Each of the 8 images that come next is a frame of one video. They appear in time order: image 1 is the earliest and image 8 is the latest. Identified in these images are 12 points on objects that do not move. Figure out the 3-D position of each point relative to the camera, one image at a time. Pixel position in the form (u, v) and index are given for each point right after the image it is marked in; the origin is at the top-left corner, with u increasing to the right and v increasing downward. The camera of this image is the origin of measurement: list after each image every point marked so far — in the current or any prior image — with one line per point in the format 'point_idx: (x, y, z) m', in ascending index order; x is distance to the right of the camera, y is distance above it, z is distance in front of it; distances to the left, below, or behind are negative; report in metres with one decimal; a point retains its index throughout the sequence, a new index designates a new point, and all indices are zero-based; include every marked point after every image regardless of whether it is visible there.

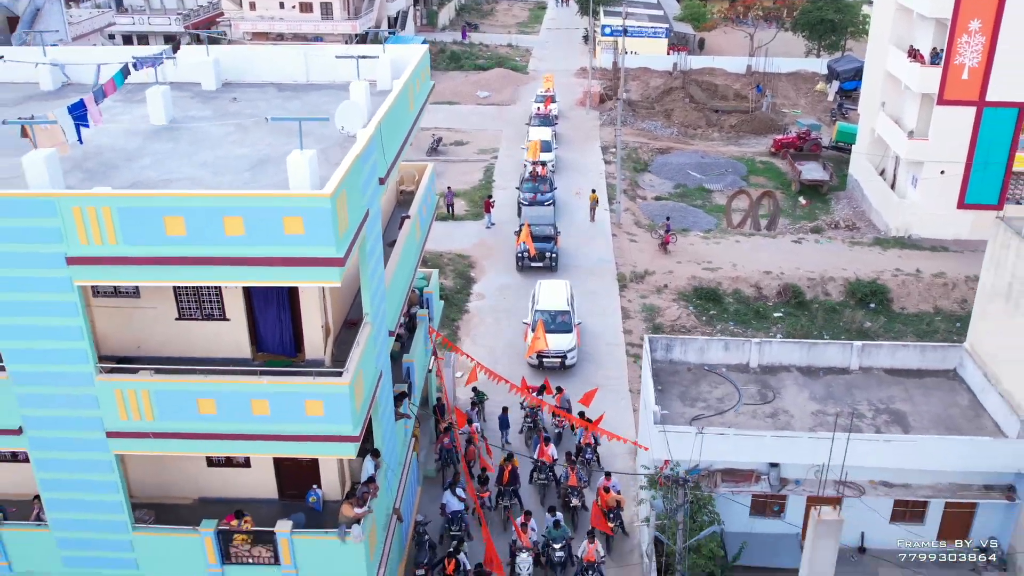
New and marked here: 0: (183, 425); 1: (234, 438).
0: (-3.9, -1.5, +12.0) m
1: (-3.3, -1.7, +12.1) m
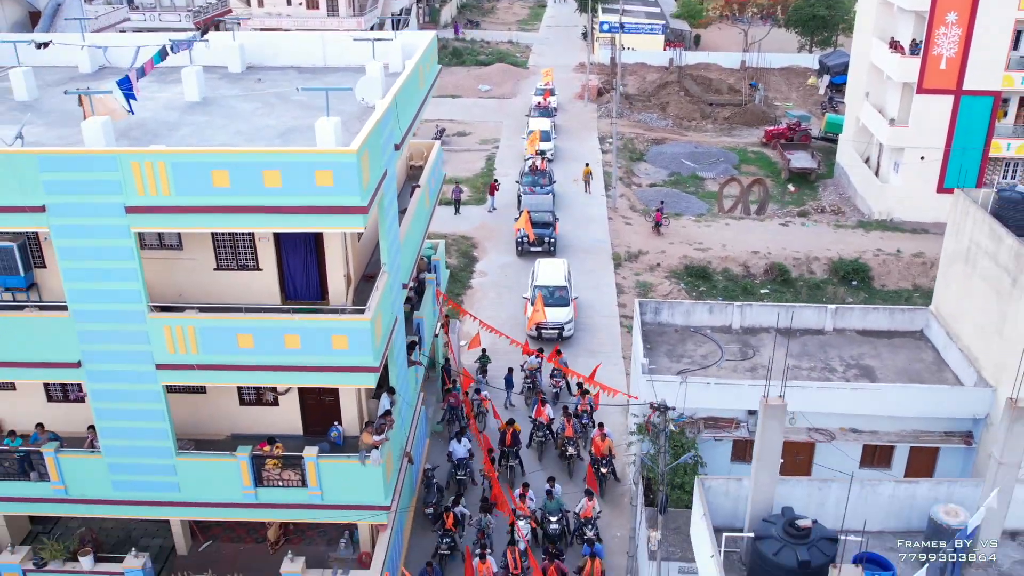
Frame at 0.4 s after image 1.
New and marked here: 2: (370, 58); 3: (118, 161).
0: (-3.9, -0.9, +13.6) m
1: (-3.3, -1.0, +13.7) m
2: (-2.8, +4.6, +19.4) m
3: (-4.9, +1.6, +12.5) m
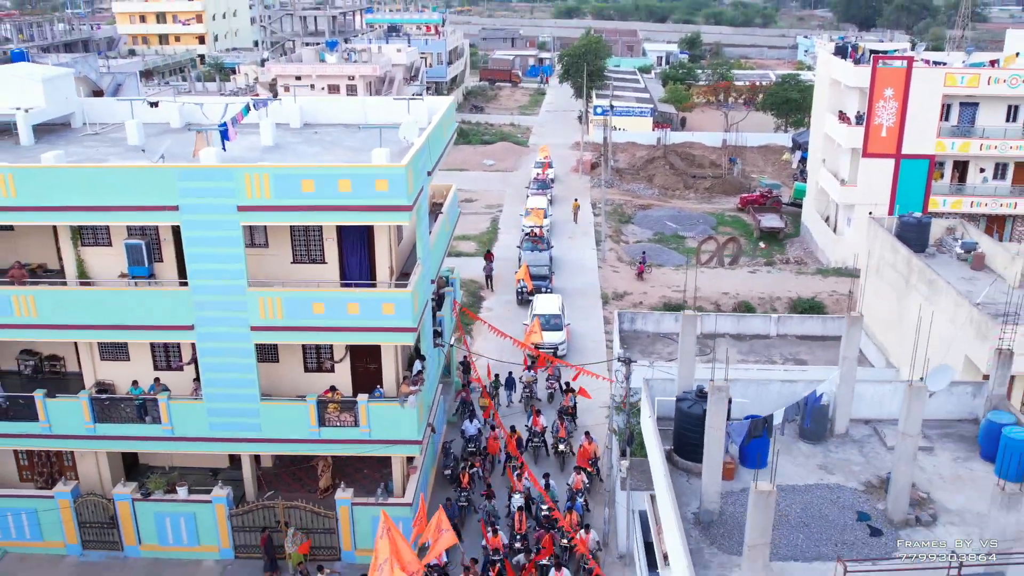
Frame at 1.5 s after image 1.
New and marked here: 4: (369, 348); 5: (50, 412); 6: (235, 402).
0: (-3.9, -0.6, +18.2) m
1: (-3.2, -0.7, +18.3) m
2: (-2.7, +4.4, +24.5) m
3: (-4.8, +2.0, +17.3) m
4: (-2.9, -1.1, +19.9) m
5: (-9.0, -2.4, +19.2) m
6: (-5.3, -2.2, +18.8) m
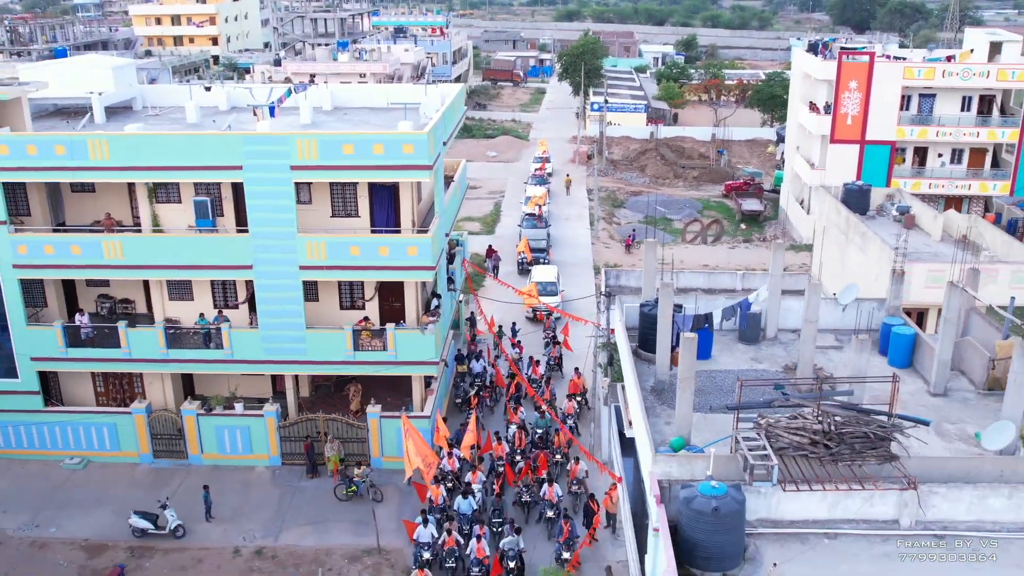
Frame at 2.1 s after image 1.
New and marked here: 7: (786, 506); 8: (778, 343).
0: (-3.8, +0.6, +22.2) m
1: (-3.2, +0.5, +22.2) m
2: (-2.7, +5.6, +28.5) m
3: (-4.8, +3.2, +21.3) m
4: (-2.9, +0.1, +23.9) m
5: (-9.0, -1.2, +23.1) m
6: (-5.3, -1.0, +22.8) m
7: (+3.4, -2.7, +11.9) m
8: (+4.9, -1.0, +18.1) m
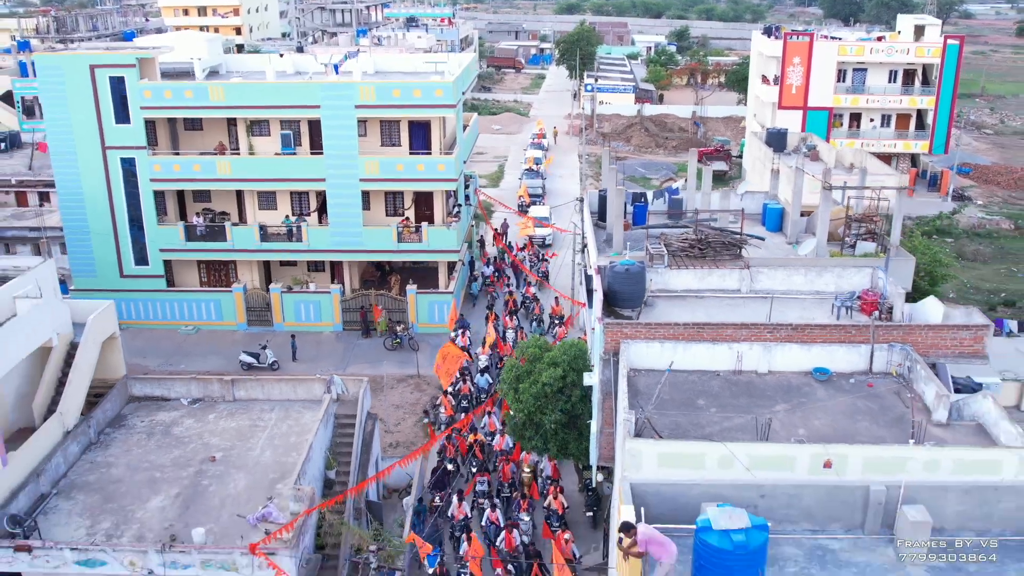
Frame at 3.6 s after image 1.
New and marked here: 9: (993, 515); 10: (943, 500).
0: (-3.8, +3.5, +30.6) m
1: (-3.2, +3.3, +30.6) m
2: (-2.7, +8.5, +36.8) m
3: (-4.8, +6.1, +29.7) m
4: (-2.8, +3.0, +32.3) m
5: (-9.0, +1.7, +31.6) m
6: (-5.3, +1.9, +31.2) m
7: (+3.4, +0.1, +20.3) m
8: (+4.9, +1.8, +26.5) m
9: (+5.5, -2.6, +11.2) m
10: (+4.9, -2.4, +11.2) m
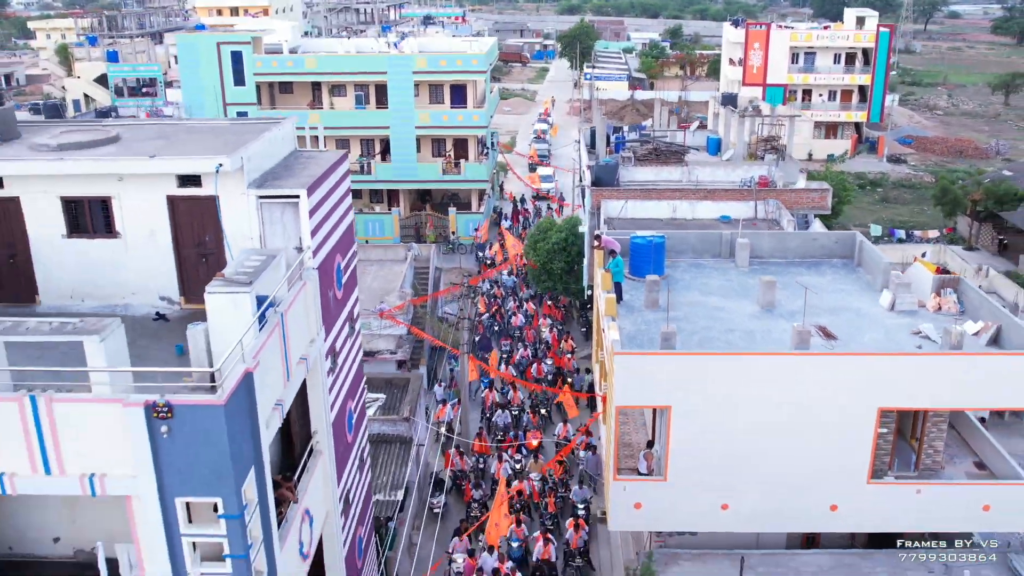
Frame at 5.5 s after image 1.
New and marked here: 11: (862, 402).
0: (-3.2, +6.9, +41.3) m
1: (-2.5, +6.7, +41.3) m
2: (-2.0, +11.8, +47.6) m
3: (-4.1, +9.5, +40.4) m
4: (-2.2, +6.4, +43.0) m
5: (-8.3, +5.1, +42.3) m
6: (-4.6, +5.3, +41.9) m
7: (+4.0, +3.6, +31.0) m
8: (+5.5, +5.3, +37.1) m
9: (+6.1, +0.9, +21.8) m
10: (+5.5, +1.1, +21.9) m
11: (+5.6, -1.9, +15.7) m
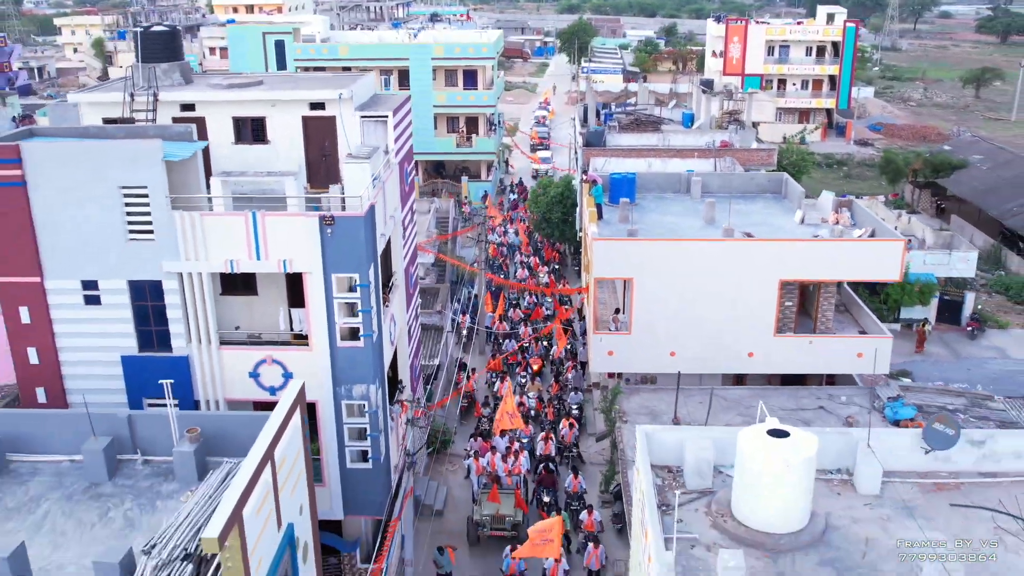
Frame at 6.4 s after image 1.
0: (-2.9, +9.0, +47.9) m
1: (-2.3, +8.8, +47.9) m
2: (-1.8, +13.9, +54.1) m
3: (-3.9, +11.6, +47.0) m
4: (-2.0, +8.5, +49.5) m
5: (-8.1, +7.2, +48.8) m
6: (-4.4, +7.4, +48.5) m
7: (+4.2, +5.7, +37.6) m
8: (+5.8, +7.4, +43.7) m
9: (+6.4, +3.0, +28.4) m
10: (+5.7, +3.2, +28.5) m
11: (+5.8, +0.2, +22.3) m
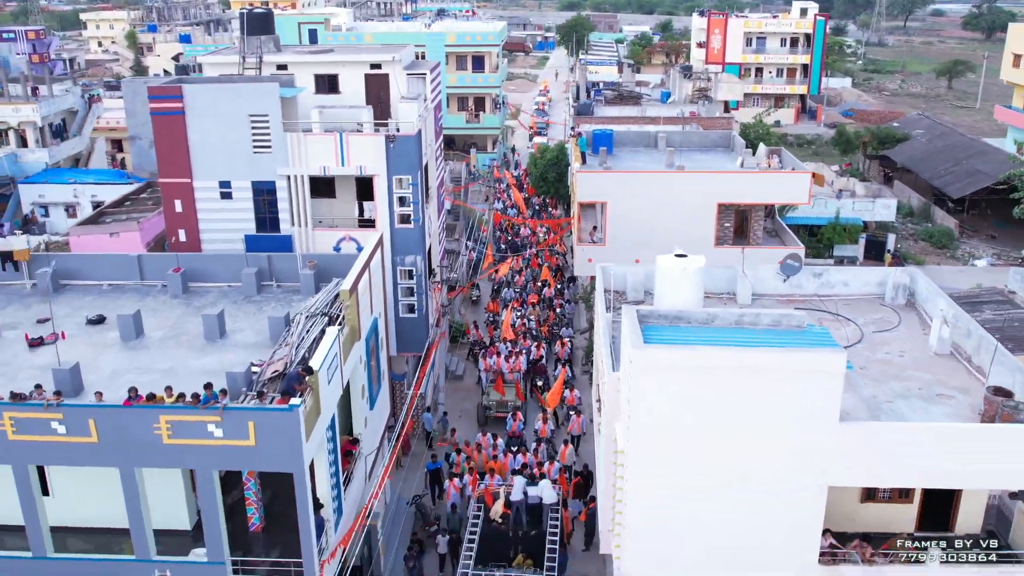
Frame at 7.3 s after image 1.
0: (-2.8, +11.4, +55.1) m
1: (-2.2, +11.3, +55.1) m
2: (-1.6, +16.4, +61.3) m
3: (-3.8, +14.0, +54.2) m
4: (-1.8, +10.9, +56.7) m
5: (-7.9, +9.6, +56.0) m
6: (-4.2, +9.8, +55.6) m
7: (+4.3, +8.1, +44.7) m
8: (+5.9, +9.8, +50.9) m
9: (+6.5, +5.4, +35.6) m
10: (+5.8, +5.5, +35.6) m
11: (+5.9, +2.6, +29.5) m
